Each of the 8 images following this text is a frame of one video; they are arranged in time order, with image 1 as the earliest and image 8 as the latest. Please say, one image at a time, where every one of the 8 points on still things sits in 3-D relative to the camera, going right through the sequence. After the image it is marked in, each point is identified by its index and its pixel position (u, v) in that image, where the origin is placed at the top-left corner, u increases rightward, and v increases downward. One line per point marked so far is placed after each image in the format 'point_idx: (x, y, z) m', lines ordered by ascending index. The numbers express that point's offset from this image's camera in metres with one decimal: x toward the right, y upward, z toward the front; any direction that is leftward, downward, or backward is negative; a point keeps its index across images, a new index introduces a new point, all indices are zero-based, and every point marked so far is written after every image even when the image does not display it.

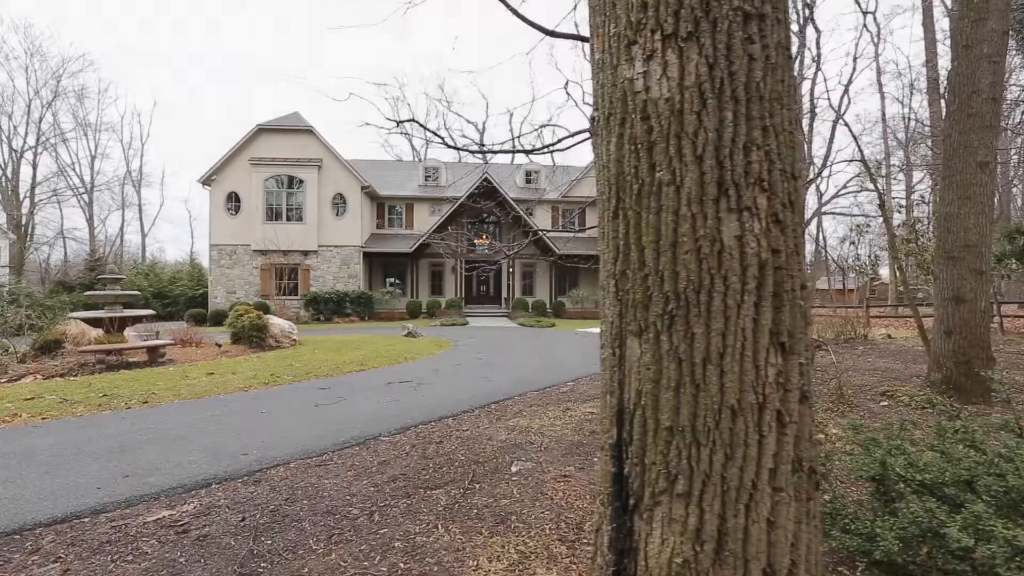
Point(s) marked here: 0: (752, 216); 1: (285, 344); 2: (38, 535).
0: (+0.7, +0.2, +1.3) m
1: (-5.6, -1.4, +10.8) m
2: (-3.3, -1.7, +3.1) m
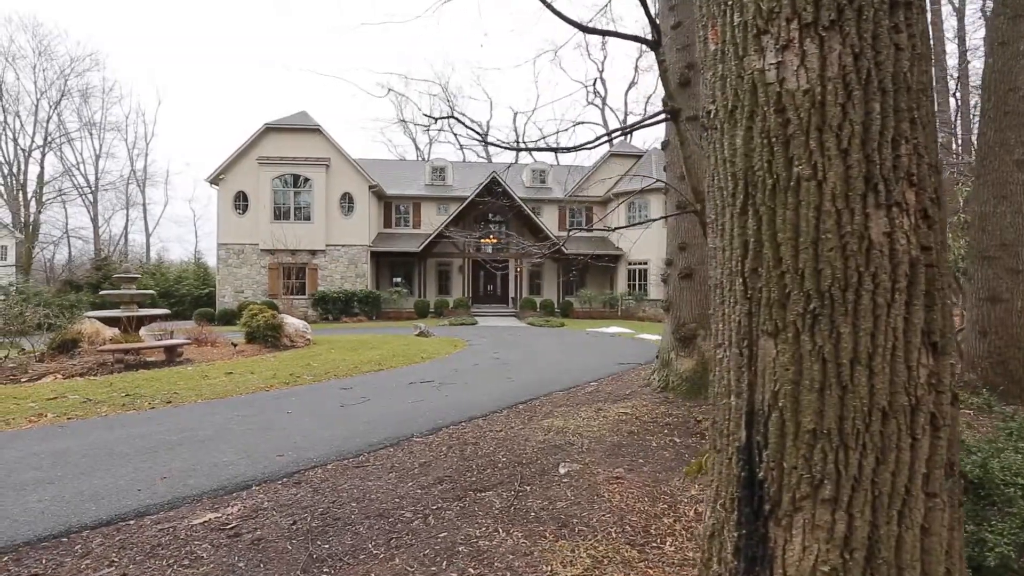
0: (+1.1, +0.2, +1.2) m
1: (-5.2, -1.4, +10.7) m
2: (-2.9, -1.7, +3.0) m
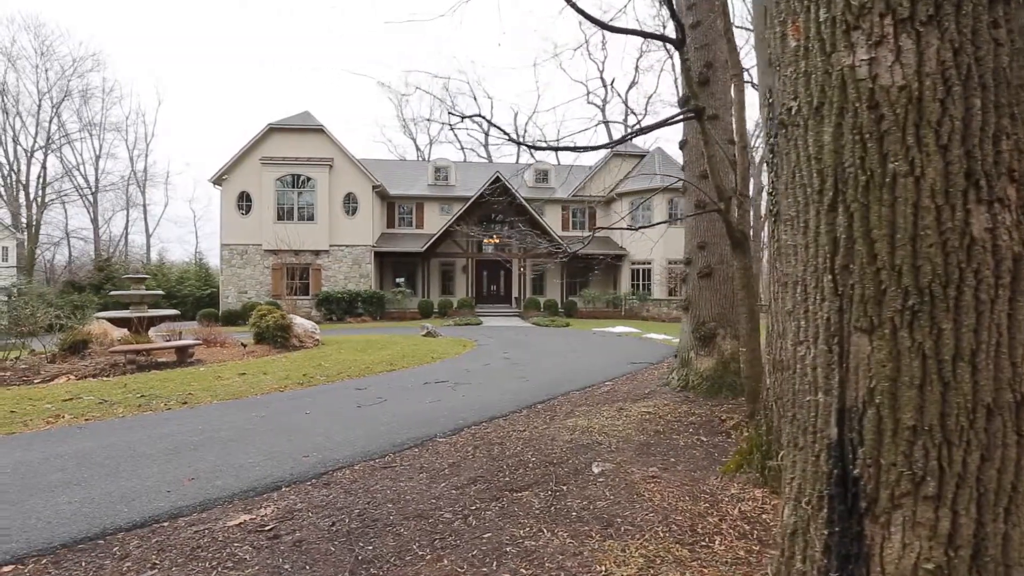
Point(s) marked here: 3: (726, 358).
0: (+1.4, +0.2, +1.2) m
1: (-5.0, -1.4, +10.7) m
2: (-2.7, -1.7, +3.0) m
3: (+2.7, -0.9, +5.6) m
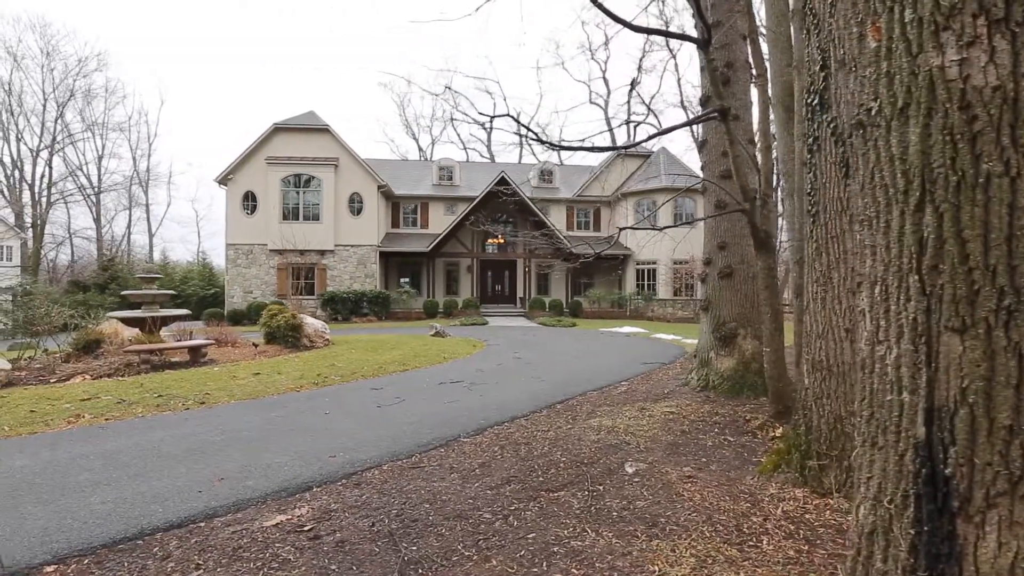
0: (+1.6, +0.2, +1.2) m
1: (-4.7, -1.4, +10.7) m
2: (-2.4, -1.7, +3.0) m
3: (+3.0, -0.9, +5.6) m
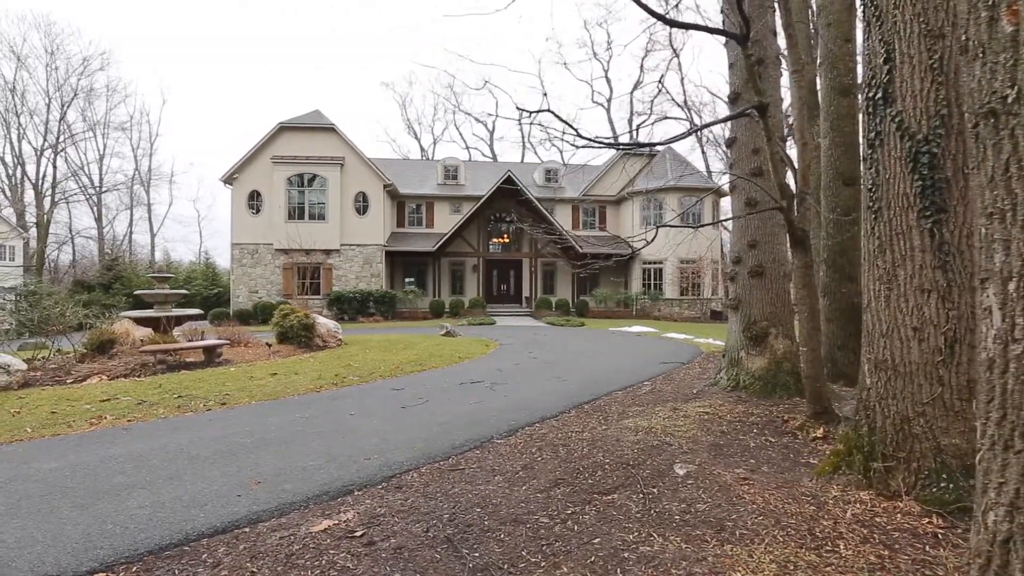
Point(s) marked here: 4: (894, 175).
0: (+2.0, +0.2, +1.1) m
1: (-4.4, -1.4, +10.6) m
2: (-2.0, -1.7, +2.9) m
3: (+3.4, -0.9, +5.5) m
4: (+2.5, +0.7, +2.9) m
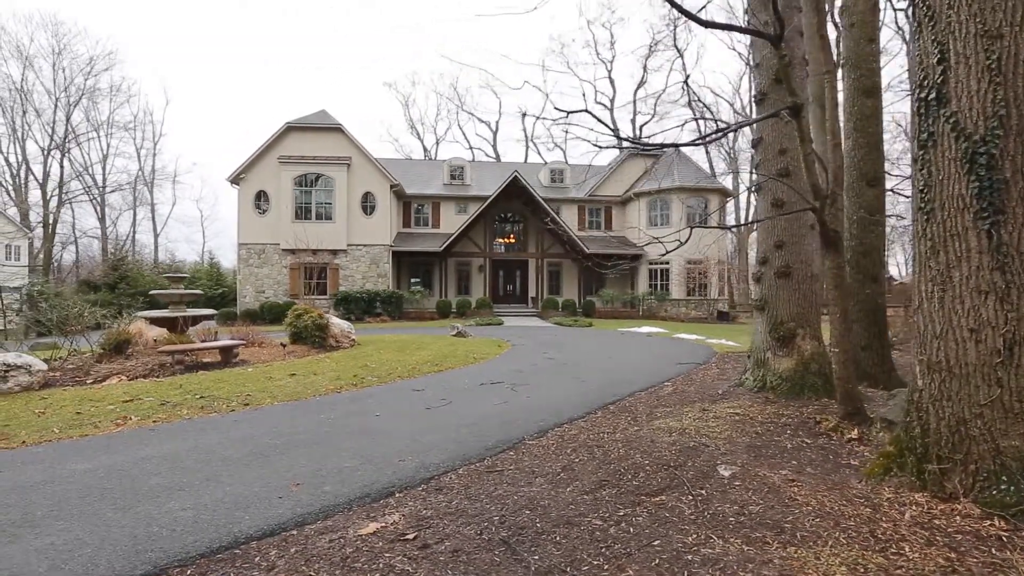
0: (+2.4, +0.2, +1.1) m
1: (-4.0, -1.4, +10.6) m
2: (-1.6, -1.7, +2.9) m
3: (+3.7, -0.9, +5.5) m
4: (+2.9, +0.7, +2.9) m
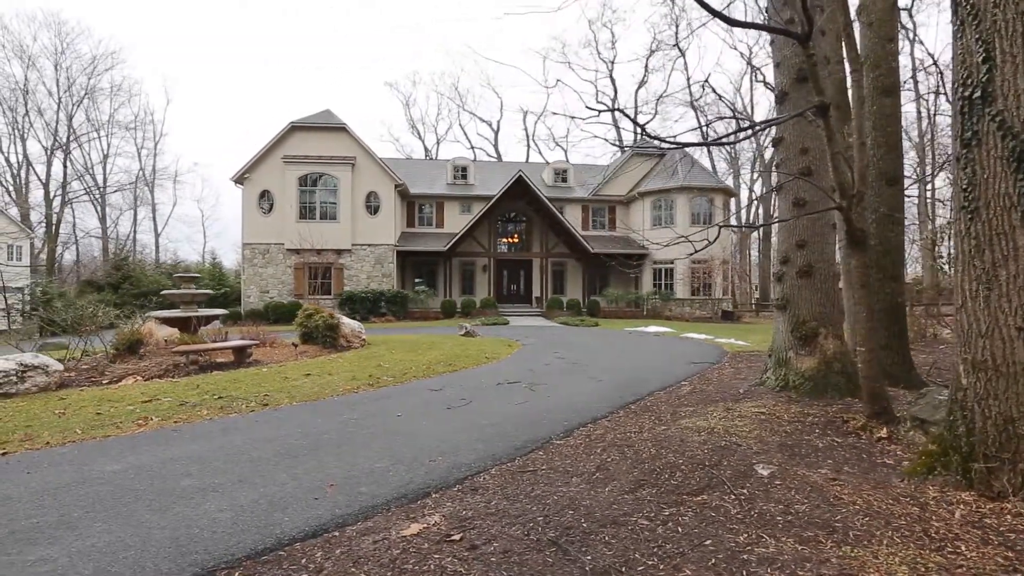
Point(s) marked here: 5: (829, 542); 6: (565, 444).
0: (+2.7, +0.2, +1.1) m
1: (-3.8, -1.4, +10.5) m
2: (-1.3, -1.7, +2.8) m
3: (+4.0, -0.9, +5.5) m
4: (+3.2, +0.7, +2.9) m
5: (+1.8, -1.5, +2.5) m
6: (+0.6, -1.6, +4.6) m
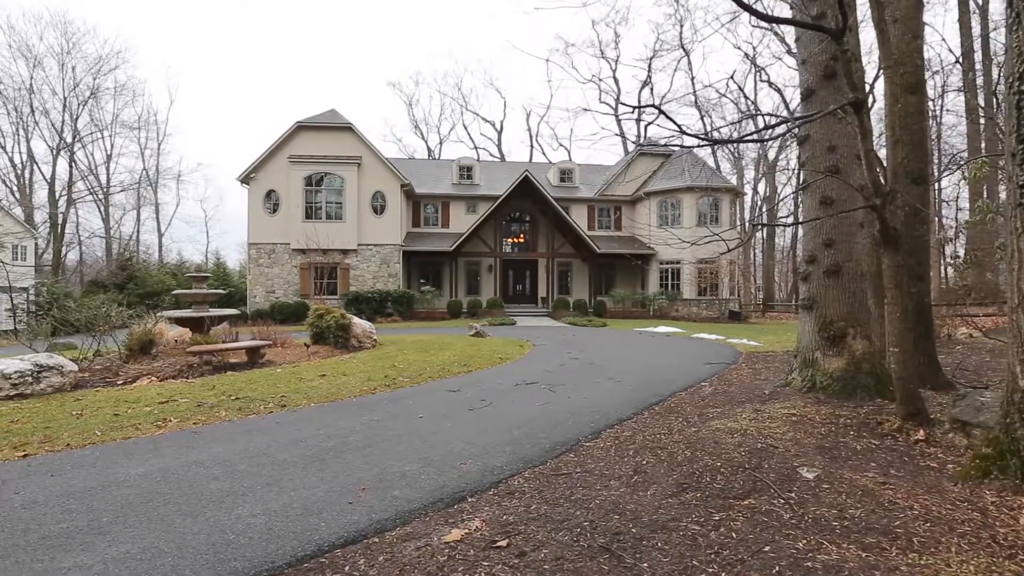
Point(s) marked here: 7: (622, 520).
0: (+3.0, +0.2, +1.0) m
1: (-3.5, -1.4, +10.5) m
2: (-1.0, -1.7, +2.8) m
3: (+4.3, -0.9, +5.5) m
4: (+3.5, +0.8, +2.8) m
5: (+2.1, -1.5, +2.4) m
6: (+0.9, -1.6, +4.5) m
7: (+0.7, -1.6, +3.0) m
